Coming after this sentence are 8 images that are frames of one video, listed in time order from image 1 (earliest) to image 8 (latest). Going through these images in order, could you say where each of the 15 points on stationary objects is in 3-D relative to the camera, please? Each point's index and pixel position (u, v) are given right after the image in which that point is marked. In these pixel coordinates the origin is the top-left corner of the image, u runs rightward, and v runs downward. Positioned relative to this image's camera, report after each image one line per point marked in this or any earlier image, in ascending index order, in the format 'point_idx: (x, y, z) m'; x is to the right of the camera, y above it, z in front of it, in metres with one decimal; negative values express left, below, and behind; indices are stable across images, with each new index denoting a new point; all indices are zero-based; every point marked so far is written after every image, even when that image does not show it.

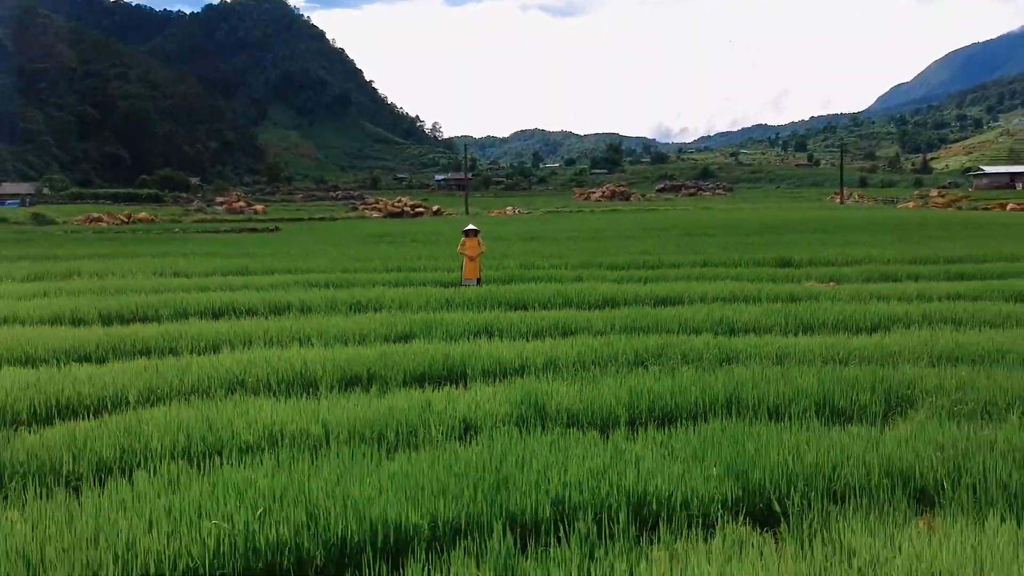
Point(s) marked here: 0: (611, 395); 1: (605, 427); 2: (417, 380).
0: (+0.3, -0.4, +4.7) m
1: (+0.2, -0.4, +4.3) m
2: (-0.4, -0.3, +5.4) m
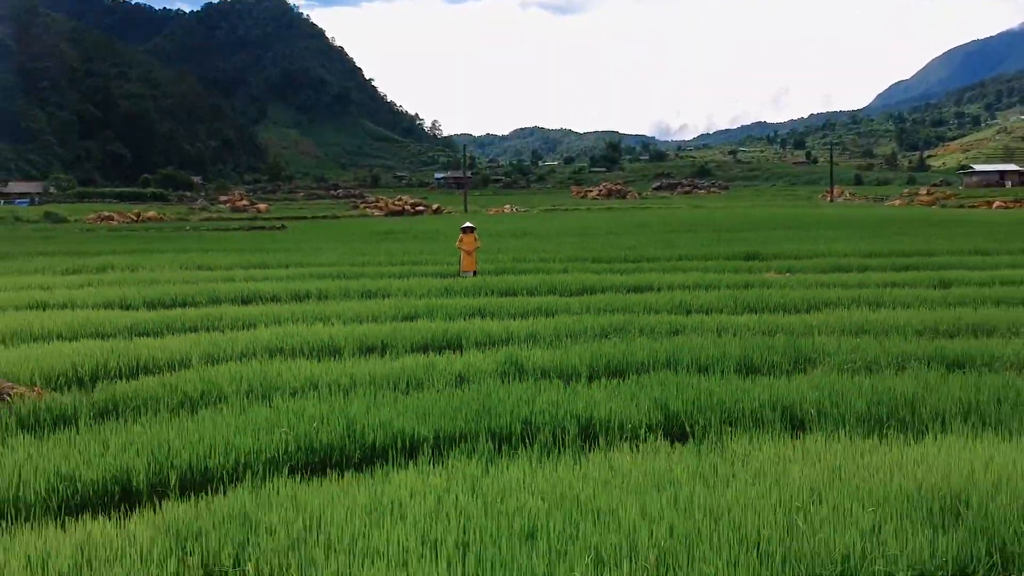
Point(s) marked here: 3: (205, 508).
0: (+0.2, -0.3, +6.0) m
1: (+0.2, -0.3, +5.6) m
2: (-0.4, -0.3, +6.7) m
3: (-0.7, -0.5, +3.3) m
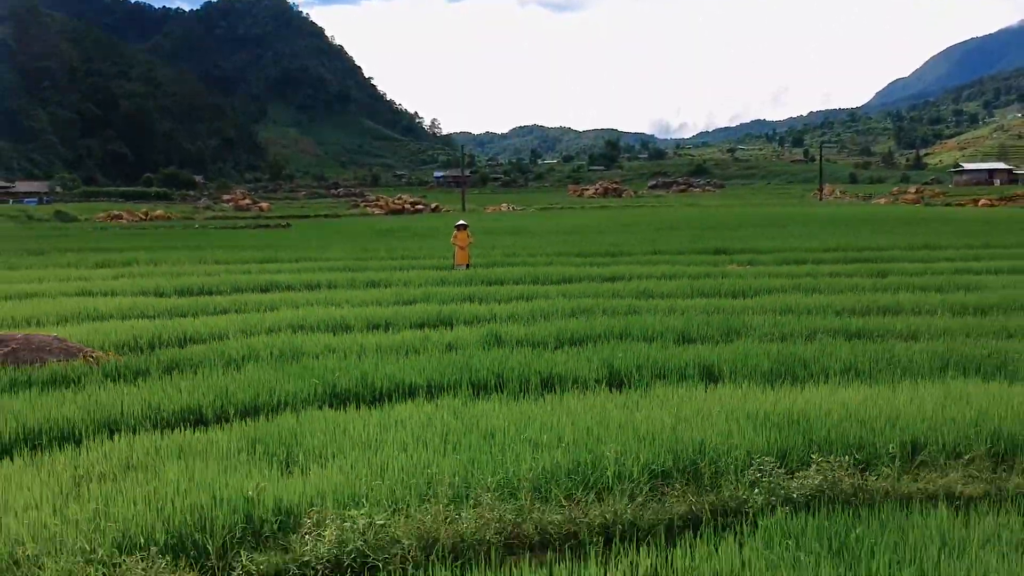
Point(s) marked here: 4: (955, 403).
0: (+0.1, -0.2, +7.3) m
1: (+0.1, -0.3, +6.9) m
2: (-0.5, -0.2, +8.0) m
3: (-0.8, -0.4, +4.6) m
4: (+1.5, -0.4, +4.8) m
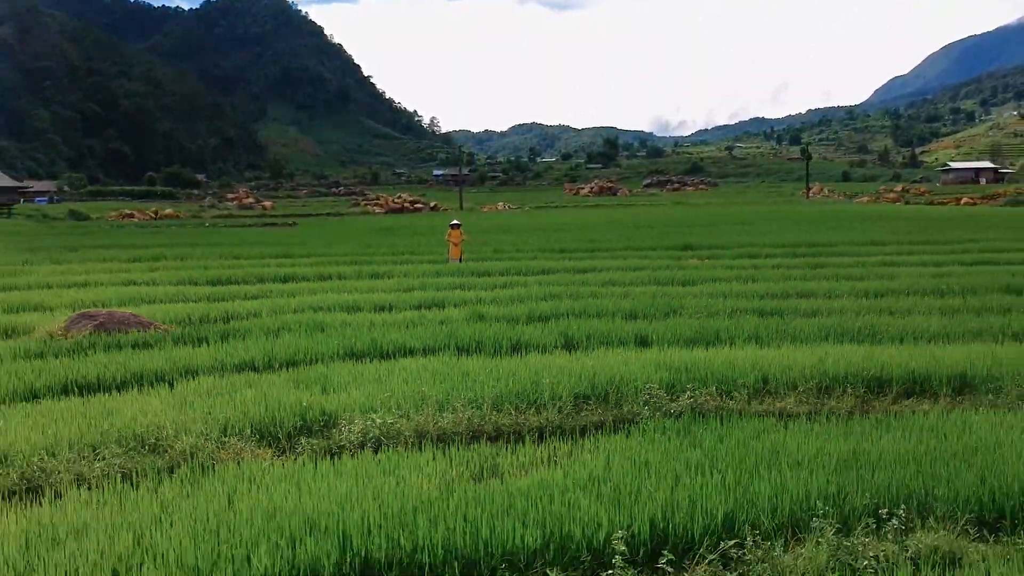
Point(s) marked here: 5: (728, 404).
0: (0.0, -0.2, +9.0) m
1: (-0.1, -0.2, +8.6) m
2: (-0.6, -0.1, +9.7) m
3: (-0.9, -0.4, +6.3) m
4: (+1.3, -0.3, +6.5) m
5: (+0.8, -0.4, +5.4) m
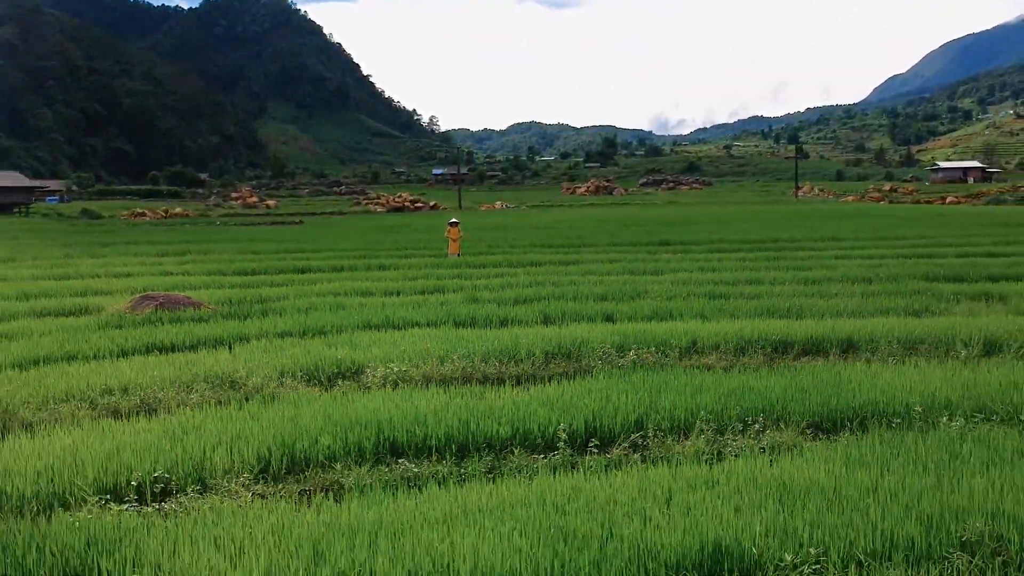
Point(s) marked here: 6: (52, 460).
0: (-0.1, -0.1, +10.6) m
1: (-0.1, -0.1, +10.2) m
2: (-0.7, 0.0, +11.3) m
3: (-1.0, -0.3, +8.0) m
4: (+1.3, -0.2, +8.2) m
5: (+0.7, -0.4, +7.0) m
6: (-1.5, -0.5, +4.4) m
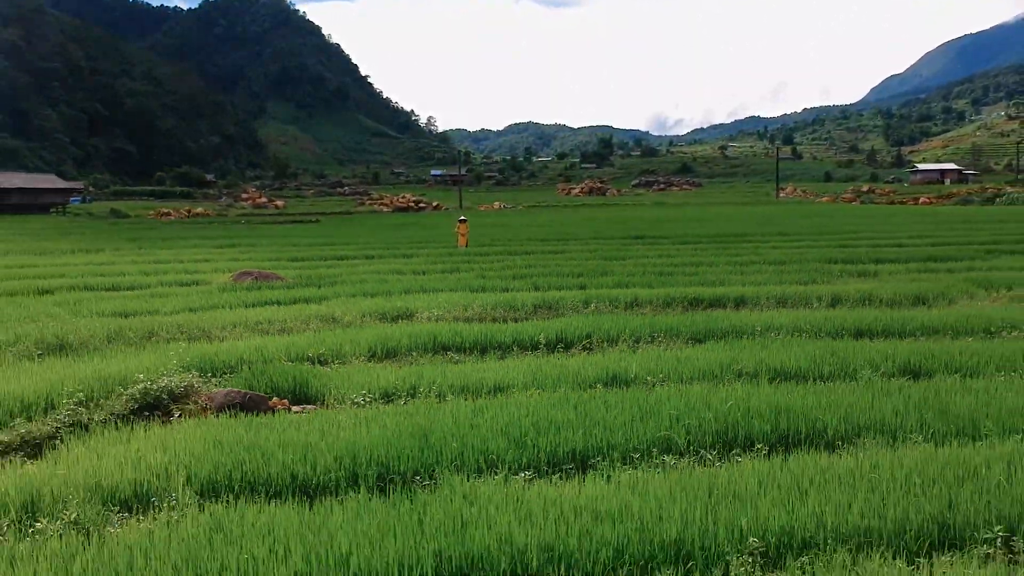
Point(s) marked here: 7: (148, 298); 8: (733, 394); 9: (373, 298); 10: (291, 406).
0: (-0.1, +0.1, +14.0) m
1: (-0.1, +0.1, +13.6) m
2: (-0.7, +0.2, +14.7) m
3: (-1.0, -0.1, +11.4) m
4: (+1.3, 0.0, +11.6) m
5: (+0.7, -0.2, +10.4) m
6: (-1.5, -0.3, +7.9) m
7: (-2.8, -0.1, +10.9) m
8: (+1.0, -0.4, +6.0) m
9: (-1.1, -0.1, +11.2) m
10: (-1.0, -0.5, +6.2) m
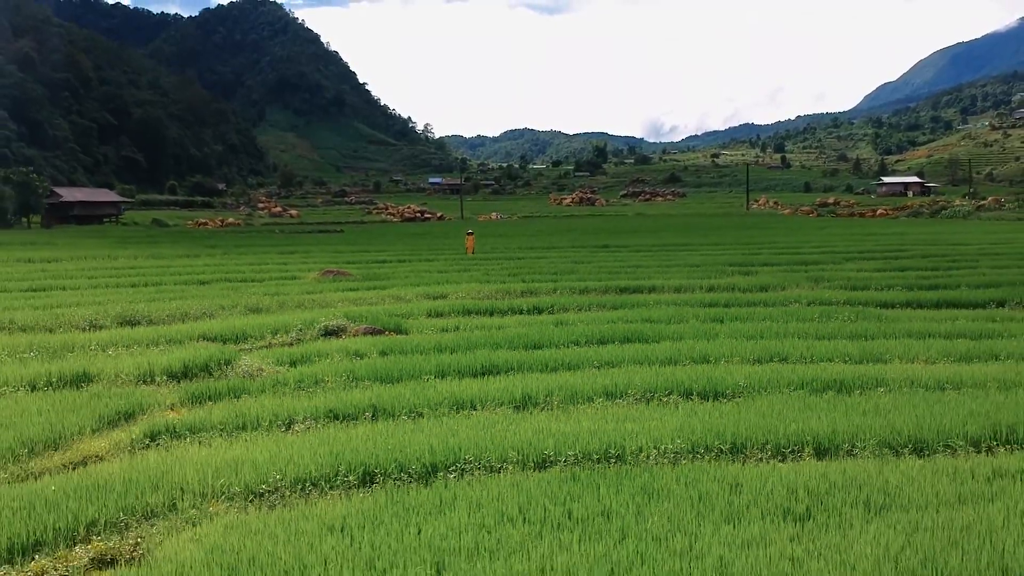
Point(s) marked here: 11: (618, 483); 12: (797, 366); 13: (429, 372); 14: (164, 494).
0: (-0.2, +0.2, +20.3) m
1: (-0.2, +0.2, +19.9) m
2: (-0.8, +0.3, +21.0) m
3: (-1.1, 0.0, +17.6) m
4: (+1.2, +0.1, +17.9) m
5: (+0.7, -0.1, +16.7) m
6: (-1.5, -0.2, +14.1) m
7: (-2.9, 0.0, +17.1) m
8: (+0.9, -0.3, +12.2) m
9: (-1.1, 0.0, +17.4) m
10: (-1.0, -0.4, +12.4) m
11: (+0.4, -0.8, +5.6) m
12: (+1.9, -0.5, +9.5) m
13: (-0.6, -0.6, +9.4) m
14: (-1.3, -0.8, +5.5) m
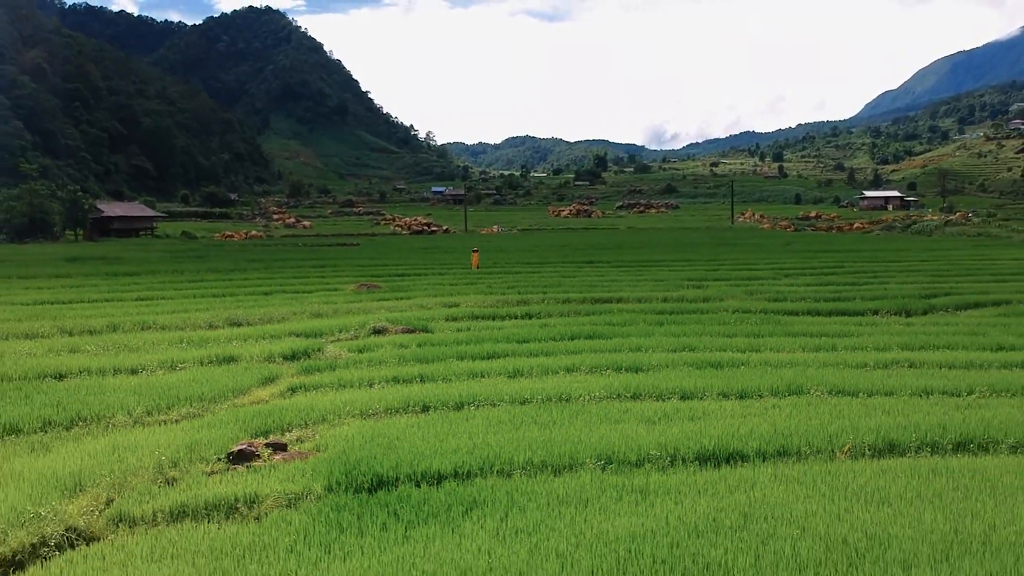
0: (-0.2, 0.0, +25.0) m
1: (-0.2, 0.0, +24.6) m
2: (-0.8, +0.1, +25.7) m
3: (-1.1, -0.1, +22.3) m
4: (+1.2, -0.1, +22.6) m
5: (+0.6, -0.2, +21.4) m
6: (-1.5, -0.4, +18.8) m
7: (-2.9, -0.1, +21.8) m
8: (+0.9, -0.5, +16.9) m
9: (-1.2, -0.2, +22.1) m
10: (-1.1, -0.5, +17.1) m
11: (+0.4, -0.9, +10.3) m
12: (+1.8, -0.6, +14.2) m
13: (-0.6, -0.7, +14.1) m
14: (-1.4, -0.9, +10.2) m
